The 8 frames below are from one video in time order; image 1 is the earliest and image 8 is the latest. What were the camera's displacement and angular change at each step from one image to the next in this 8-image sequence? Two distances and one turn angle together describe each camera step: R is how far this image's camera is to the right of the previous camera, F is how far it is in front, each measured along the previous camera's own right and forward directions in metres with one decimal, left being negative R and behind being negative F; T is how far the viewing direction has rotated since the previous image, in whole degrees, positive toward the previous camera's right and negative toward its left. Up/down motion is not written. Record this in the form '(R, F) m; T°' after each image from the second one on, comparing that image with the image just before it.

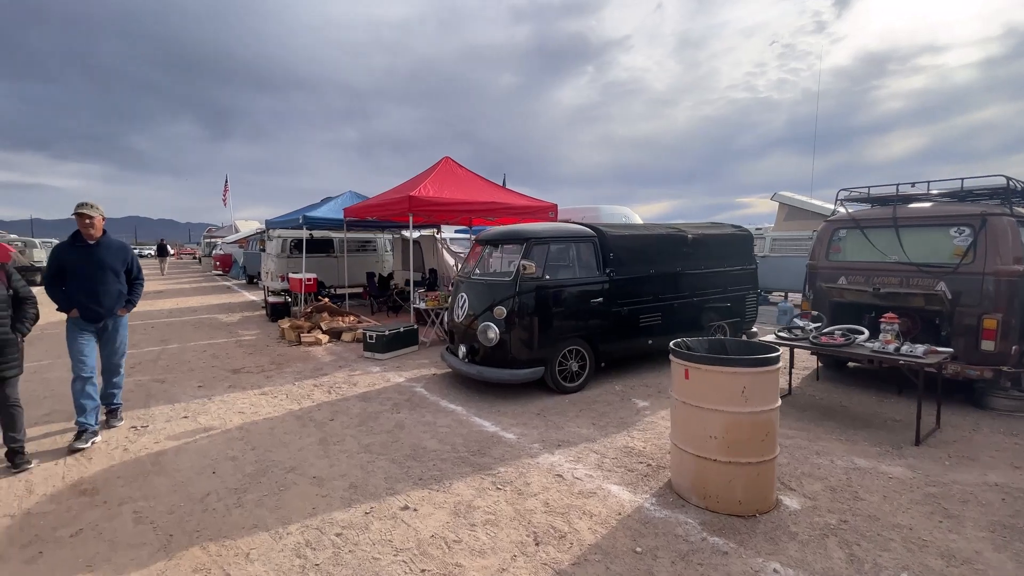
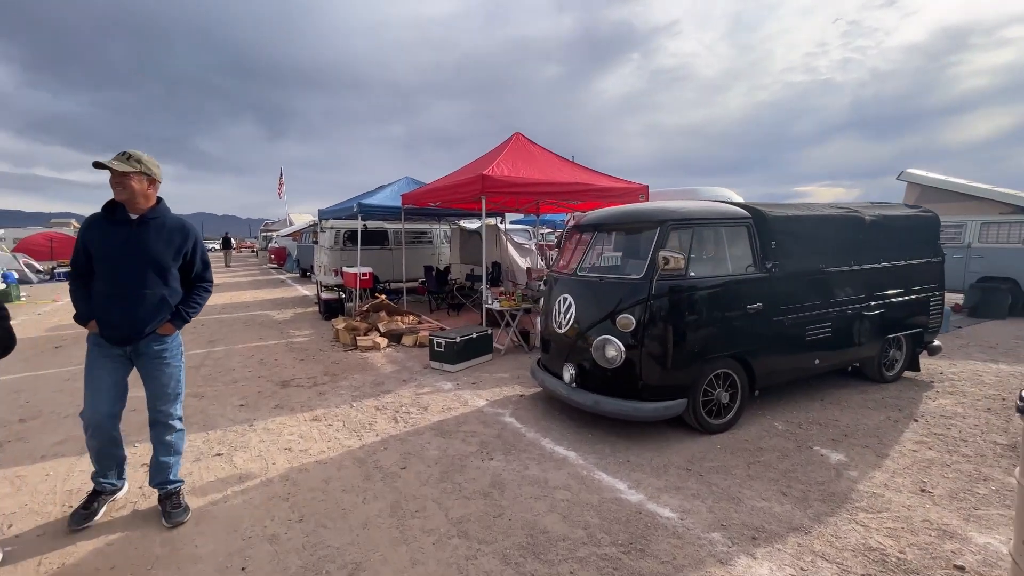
(-0.7, +1.4) m; -5°
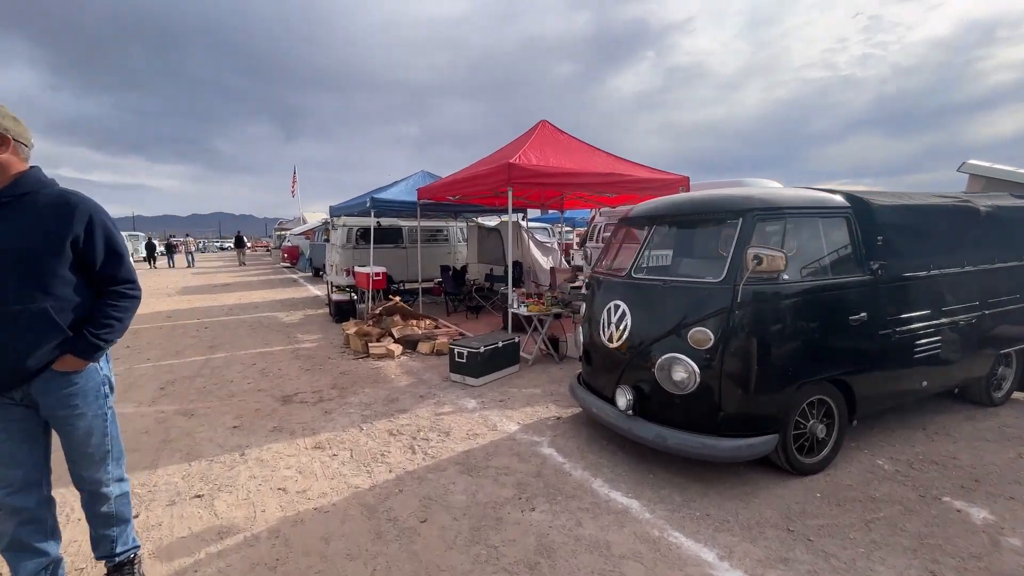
(-0.2, +0.8) m; -2°
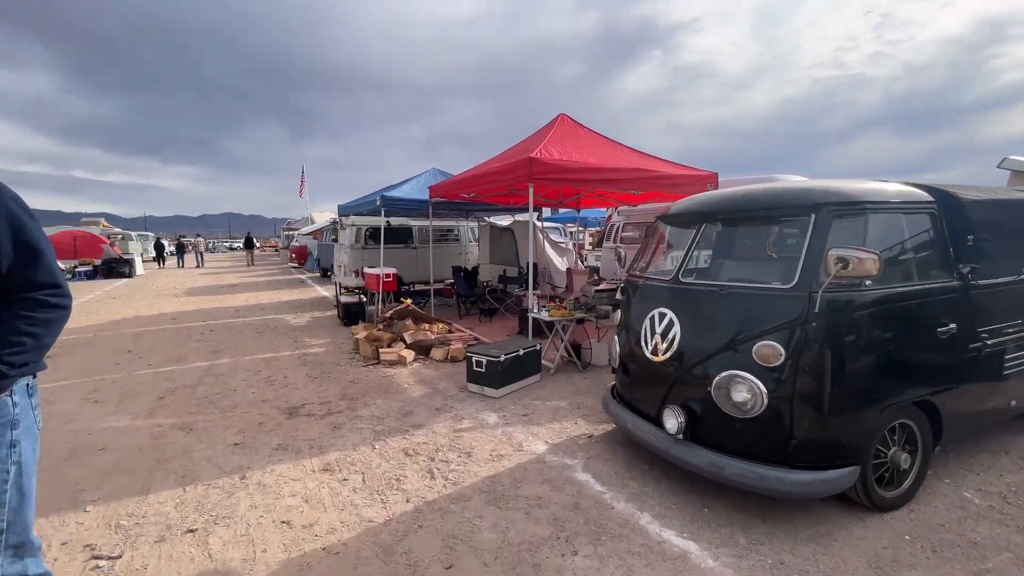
(-0.2, +0.4) m; -1°
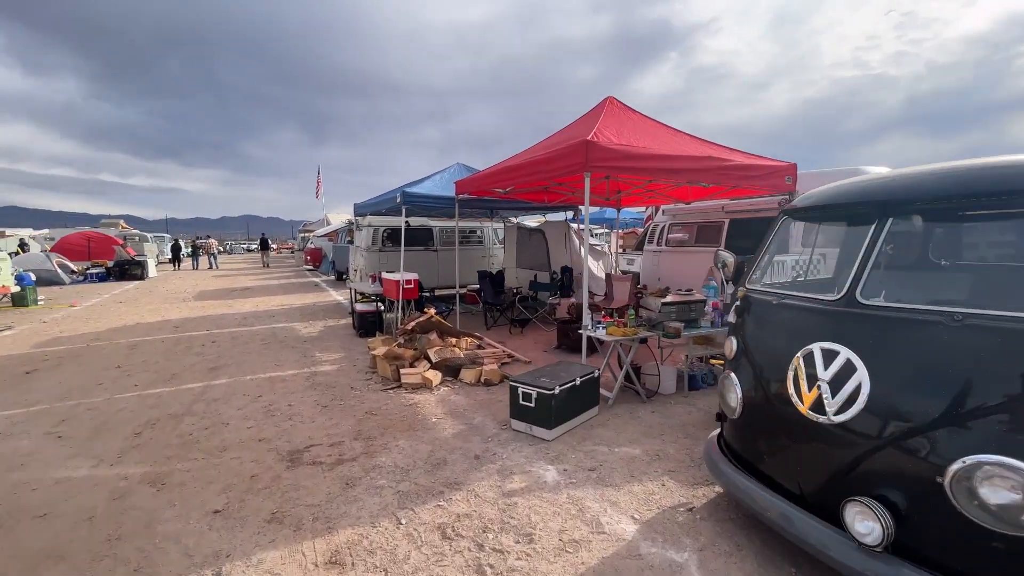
(-0.4, +1.1) m; -2°
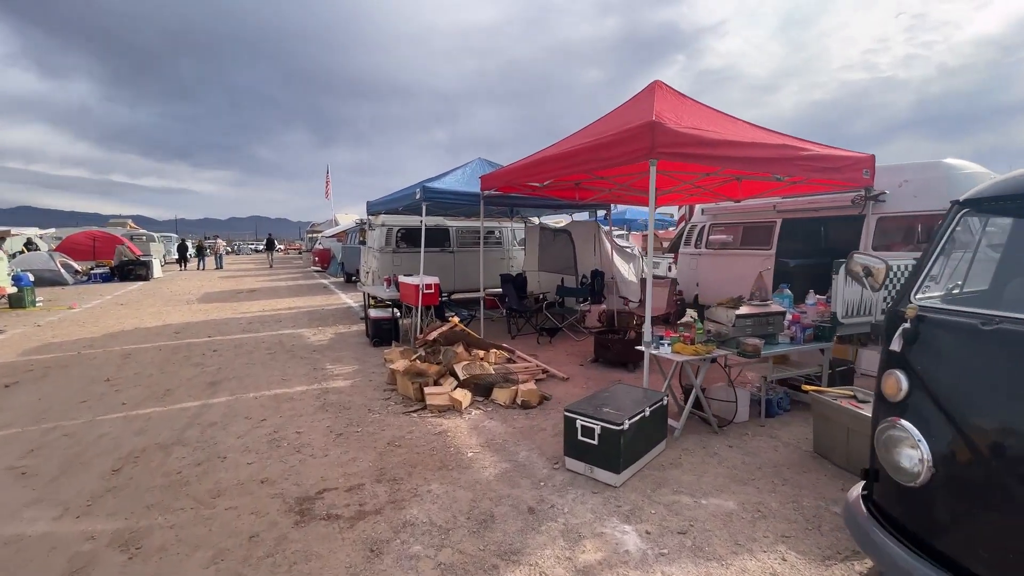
(-0.4, +0.8) m; -1°
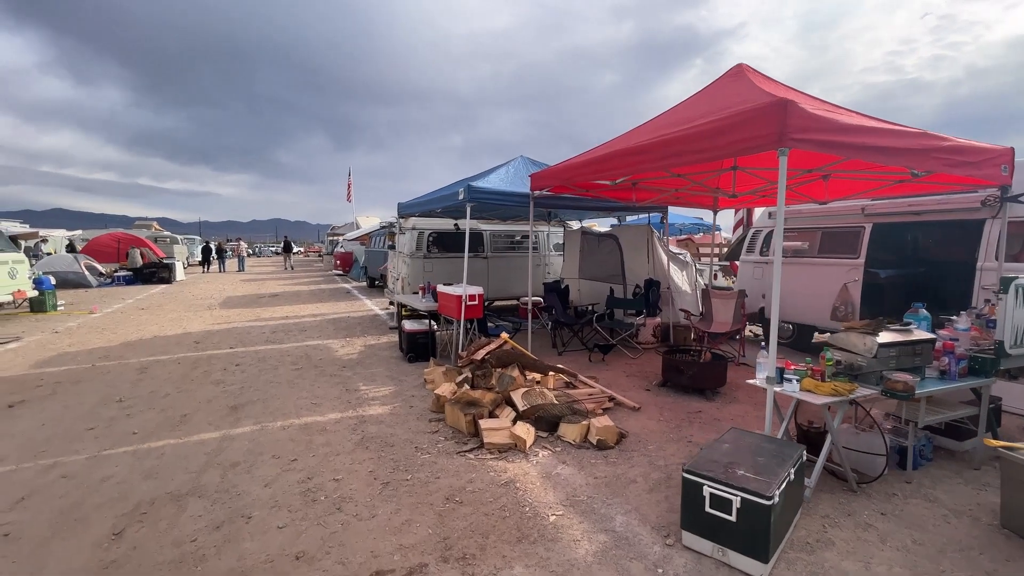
(-0.5, +0.8) m; -2°
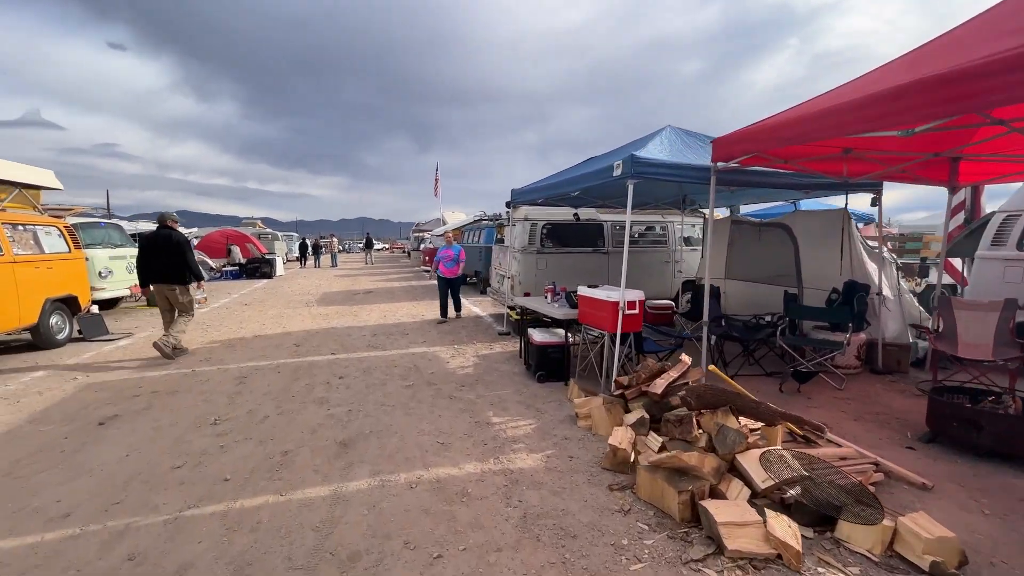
(-1.0, +1.4) m; -9°
